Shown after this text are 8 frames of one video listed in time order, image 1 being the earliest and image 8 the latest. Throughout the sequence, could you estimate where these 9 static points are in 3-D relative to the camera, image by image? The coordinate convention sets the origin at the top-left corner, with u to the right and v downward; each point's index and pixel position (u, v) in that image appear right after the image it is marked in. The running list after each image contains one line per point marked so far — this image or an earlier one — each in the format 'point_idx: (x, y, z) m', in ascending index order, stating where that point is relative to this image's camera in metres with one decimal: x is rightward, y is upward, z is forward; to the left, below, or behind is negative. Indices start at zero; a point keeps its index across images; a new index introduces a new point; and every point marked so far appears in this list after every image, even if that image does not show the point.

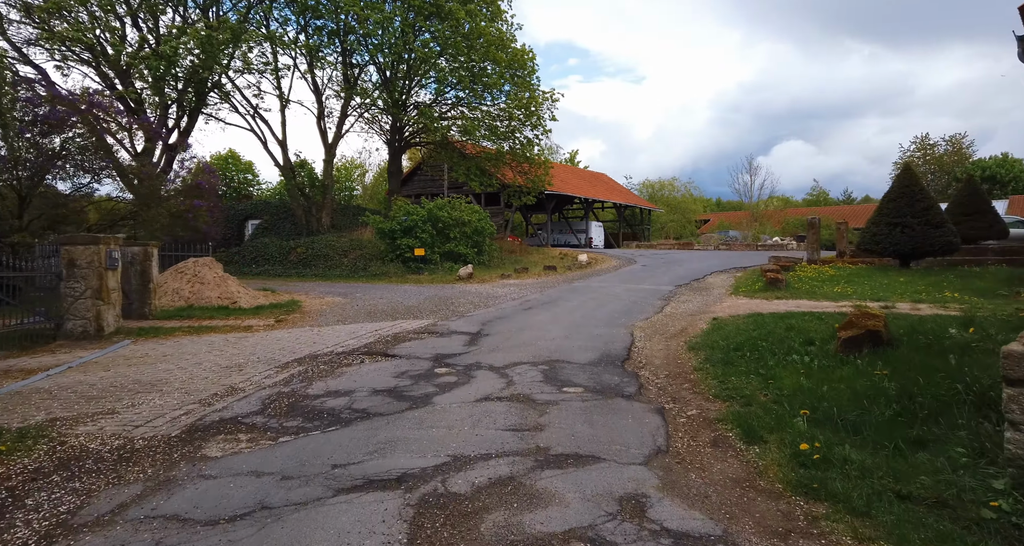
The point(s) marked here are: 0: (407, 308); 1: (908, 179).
0: (-2.6, -0.9, +12.9) m
1: (+11.6, +2.8, +15.1) m
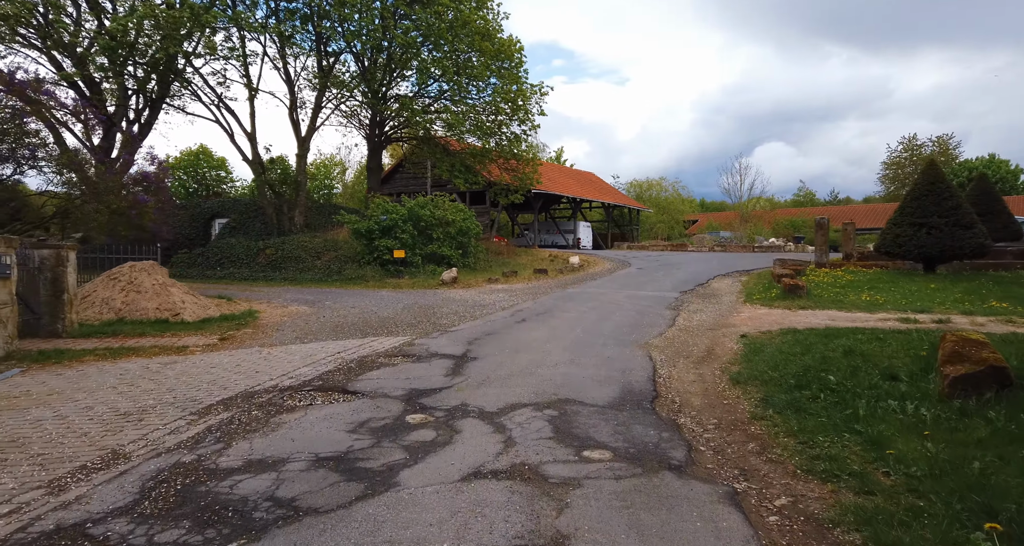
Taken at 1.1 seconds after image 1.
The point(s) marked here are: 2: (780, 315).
0: (-2.8, -1.0, +11.2) m
1: (+11.3, +2.6, +13.9) m
2: (+5.3, -0.9, +10.2) m
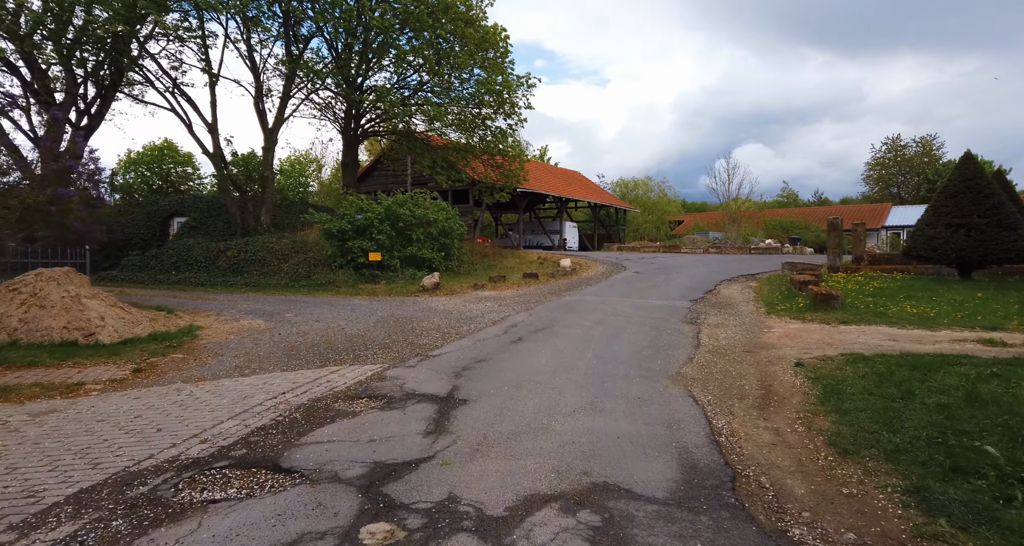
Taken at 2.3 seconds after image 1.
0: (-3.0, -1.2, +9.3) m
1: (+11.1, +2.5, +12.5) m
2: (+5.2, -1.0, +8.6) m
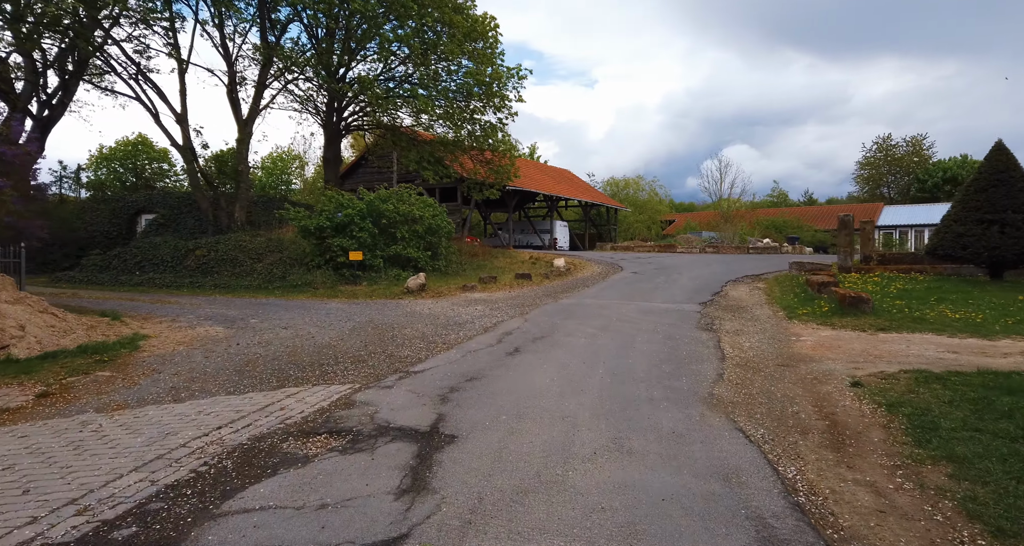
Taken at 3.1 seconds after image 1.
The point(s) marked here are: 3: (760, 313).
0: (-3.0, -1.2, +8.0) m
1: (+10.9, +2.5, +11.5) m
2: (+5.2, -1.0, +7.5) m
3: (+5.4, -0.9, +11.2) m
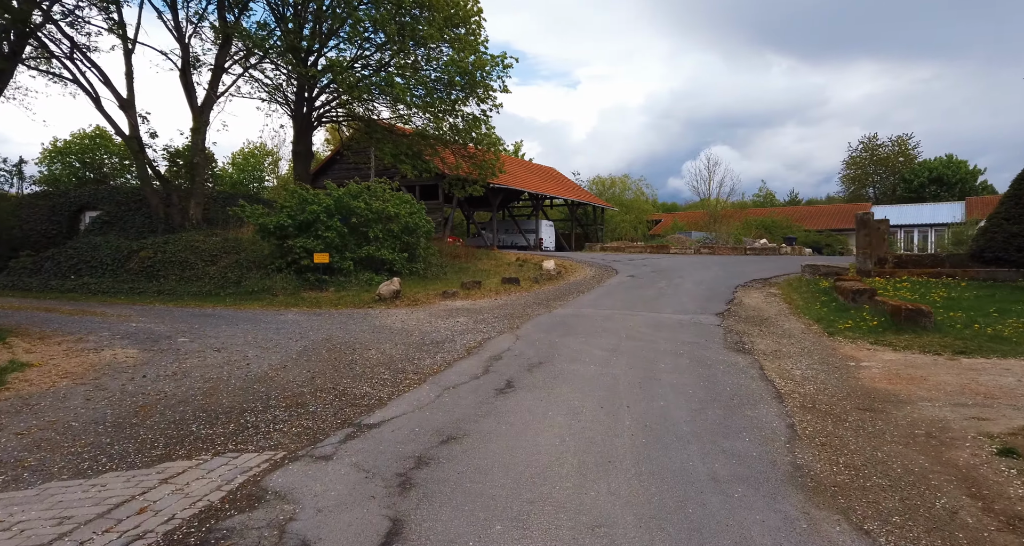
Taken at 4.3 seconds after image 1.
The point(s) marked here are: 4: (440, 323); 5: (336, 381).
0: (-3.1, -1.3, +6.1) m
1: (+10.7, +2.3, +10.0) m
2: (+5.1, -1.2, +5.8) m
3: (+5.2, -1.0, +9.6) m
4: (-1.5, -1.0, +10.8) m
5: (-2.2, -1.3, +6.4) m
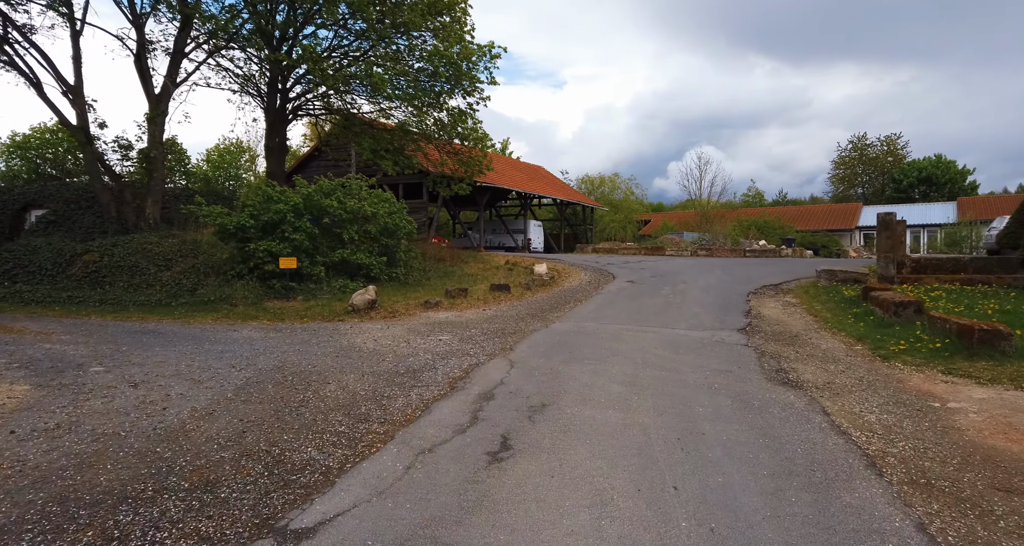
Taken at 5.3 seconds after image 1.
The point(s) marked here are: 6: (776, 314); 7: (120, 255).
0: (-3.2, -1.5, +4.5) m
1: (+10.5, +2.2, +8.8) m
2: (+5.1, -1.3, +4.4) m
3: (+5.1, -1.2, +8.2) m
4: (-1.7, -1.2, +9.2) m
5: (-2.2, -1.5, +4.8) m
6: (+5.8, -0.9, +11.3) m
7: (-11.6, +0.5, +15.2) m
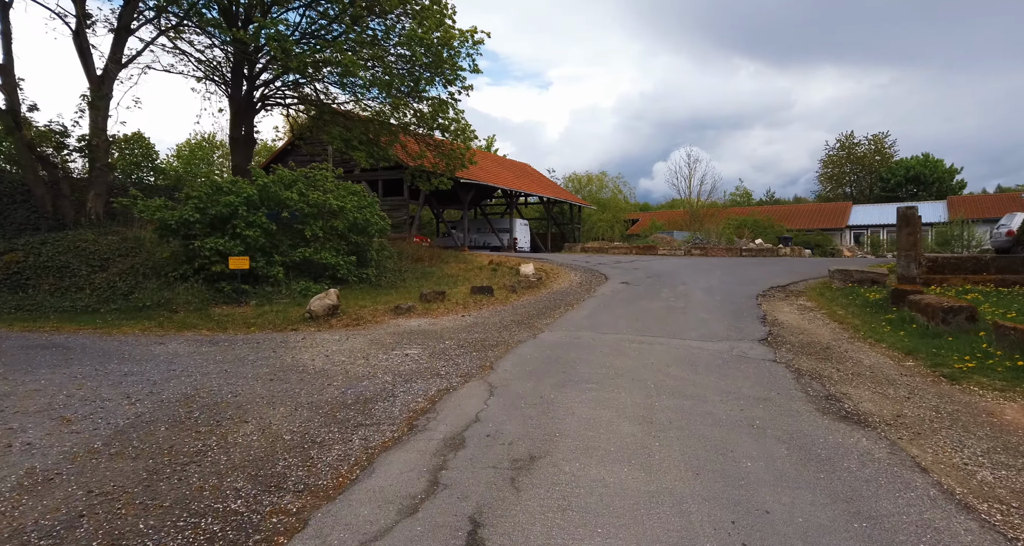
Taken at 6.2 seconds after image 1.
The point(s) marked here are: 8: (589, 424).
0: (-3.3, -1.5, +2.8) m
1: (+10.3, +2.2, +7.5) m
2: (+4.9, -1.3, +3.0) m
3: (+4.8, -1.2, +6.8) m
4: (-1.9, -1.2, +7.6) m
5: (-2.4, -1.5, +3.1) m
6: (+5.4, -0.9, +9.9) m
7: (-12.0, +0.5, +13.3) m
8: (+0.7, -1.3, +4.7) m
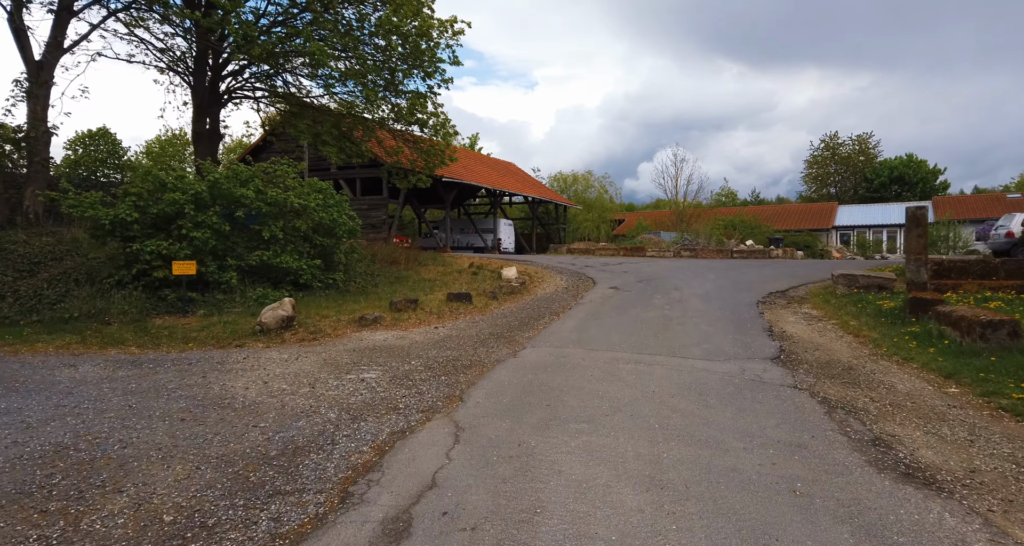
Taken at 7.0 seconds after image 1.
0: (-3.5, -1.7, +1.6) m
1: (+10.0, +2.0, +6.6) m
2: (+4.7, -1.5, +1.9) m
3: (+4.5, -1.3, +5.7) m
4: (-2.3, -1.4, +6.4) m
5: (-2.5, -1.6, +1.9) m
6: (+5.1, -1.0, +8.9) m
7: (-12.5, +0.3, +11.8) m
8: (+0.5, -1.5, +3.5) m
